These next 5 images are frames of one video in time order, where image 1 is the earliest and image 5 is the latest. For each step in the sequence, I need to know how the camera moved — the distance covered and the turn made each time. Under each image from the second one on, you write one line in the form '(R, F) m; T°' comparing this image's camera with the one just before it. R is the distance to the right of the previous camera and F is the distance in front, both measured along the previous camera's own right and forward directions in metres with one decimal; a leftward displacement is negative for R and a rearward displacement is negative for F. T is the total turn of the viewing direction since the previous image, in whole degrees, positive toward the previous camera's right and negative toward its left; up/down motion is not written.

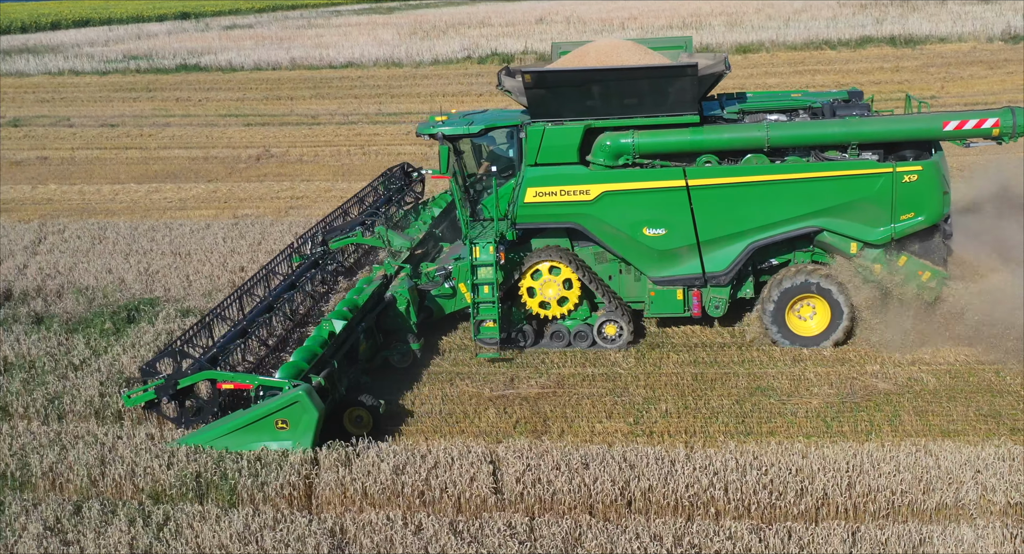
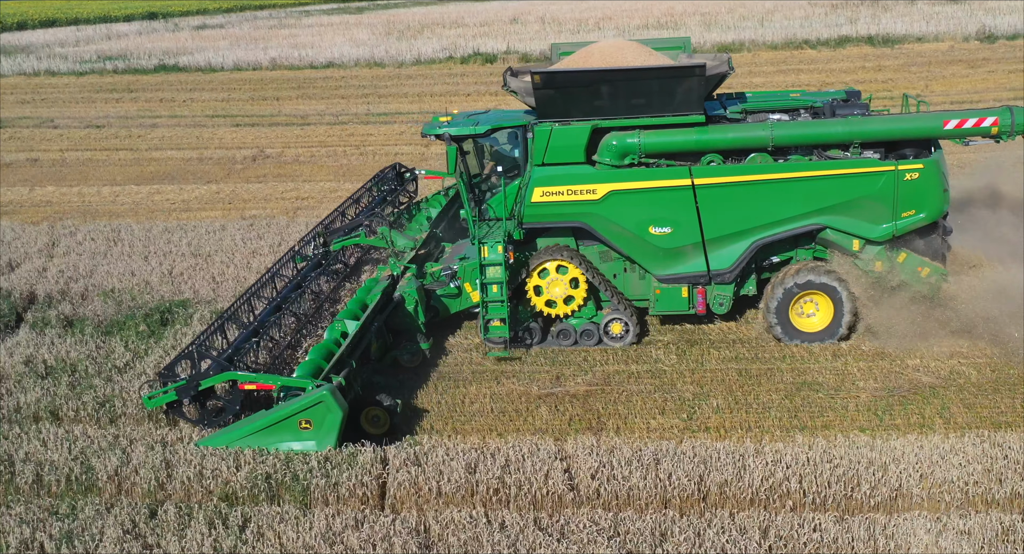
(-0.5, 0.0) m; +2°
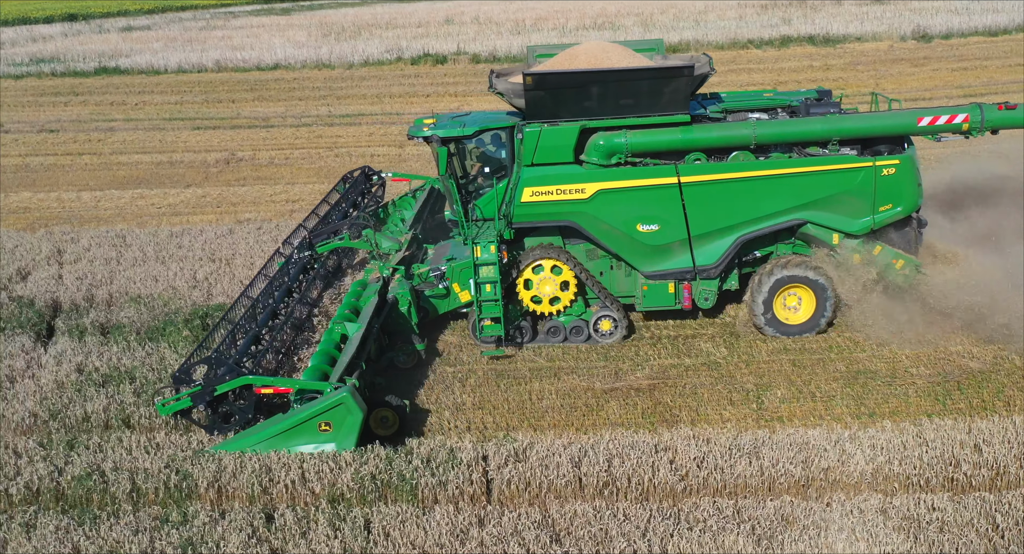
(-0.9, 0.0) m; +4°
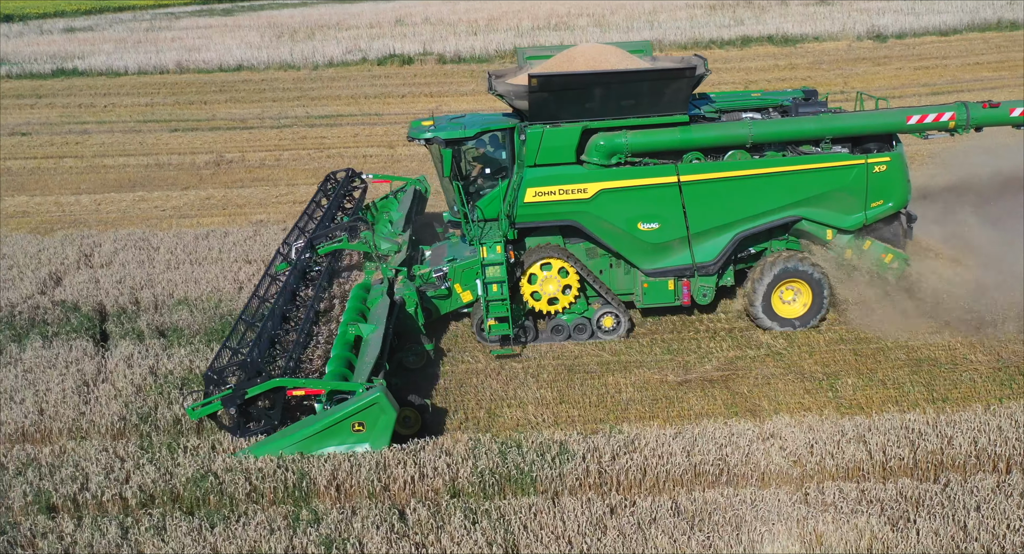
(-0.9, -0.1) m; +4°
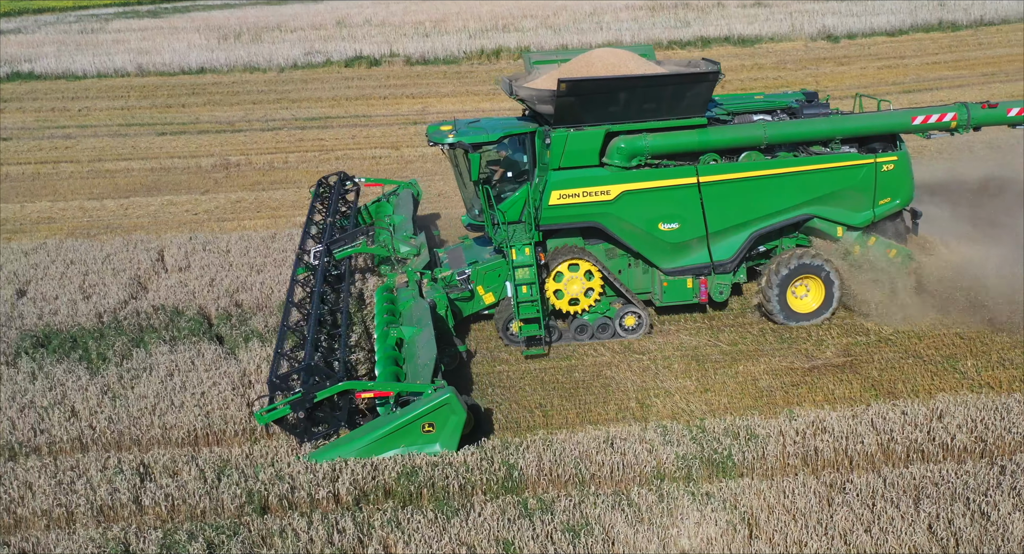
(-1.4, -0.1) m; +5°
